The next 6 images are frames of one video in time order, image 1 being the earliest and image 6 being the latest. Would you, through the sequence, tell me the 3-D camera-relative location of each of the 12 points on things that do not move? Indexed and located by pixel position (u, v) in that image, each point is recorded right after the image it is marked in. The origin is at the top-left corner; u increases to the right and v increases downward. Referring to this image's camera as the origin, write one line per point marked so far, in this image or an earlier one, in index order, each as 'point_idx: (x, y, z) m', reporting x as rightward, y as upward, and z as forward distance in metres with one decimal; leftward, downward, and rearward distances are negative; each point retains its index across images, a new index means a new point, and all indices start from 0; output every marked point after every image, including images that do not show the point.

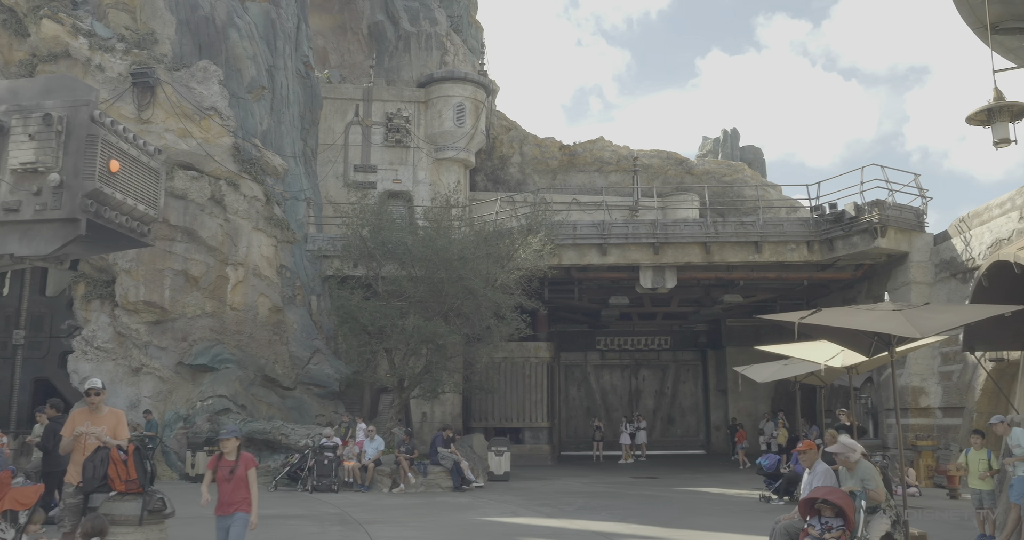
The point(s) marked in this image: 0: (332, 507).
0: (-2.8, -3.6, +13.2) m
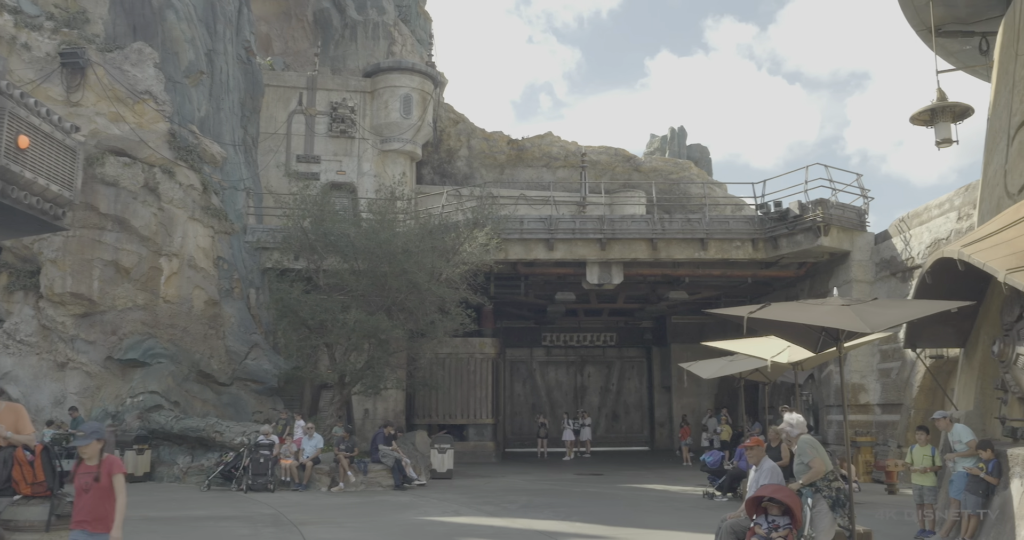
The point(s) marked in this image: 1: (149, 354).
0: (-3.6, -3.5, +12.7) m
1: (-8.1, -1.9, +19.3) m
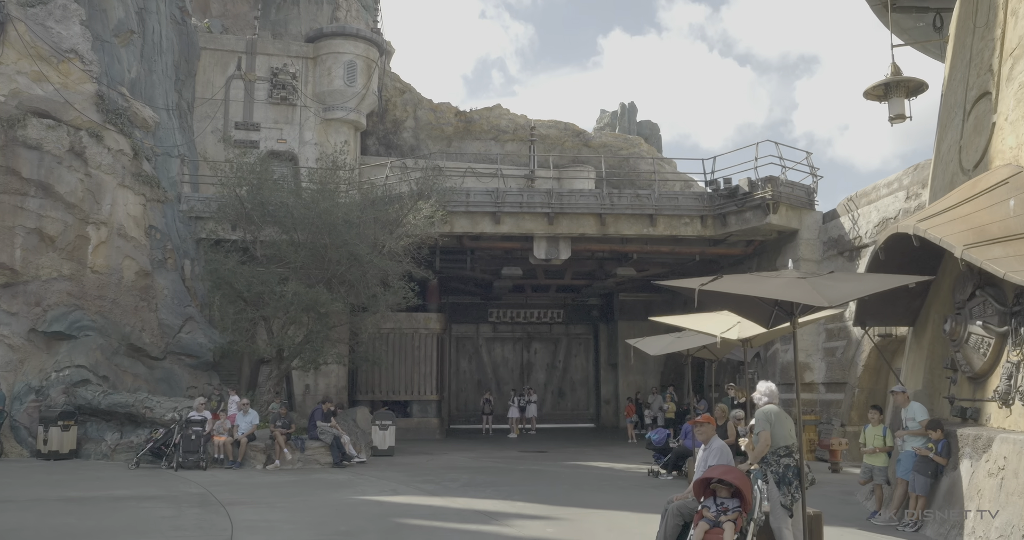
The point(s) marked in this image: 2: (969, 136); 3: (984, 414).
0: (-4.5, -3.1, +12.1) m
1: (-9.3, -1.2, +18.3) m
2: (+5.5, +1.6, +10.3) m
3: (+4.8, -1.5, +8.7) m
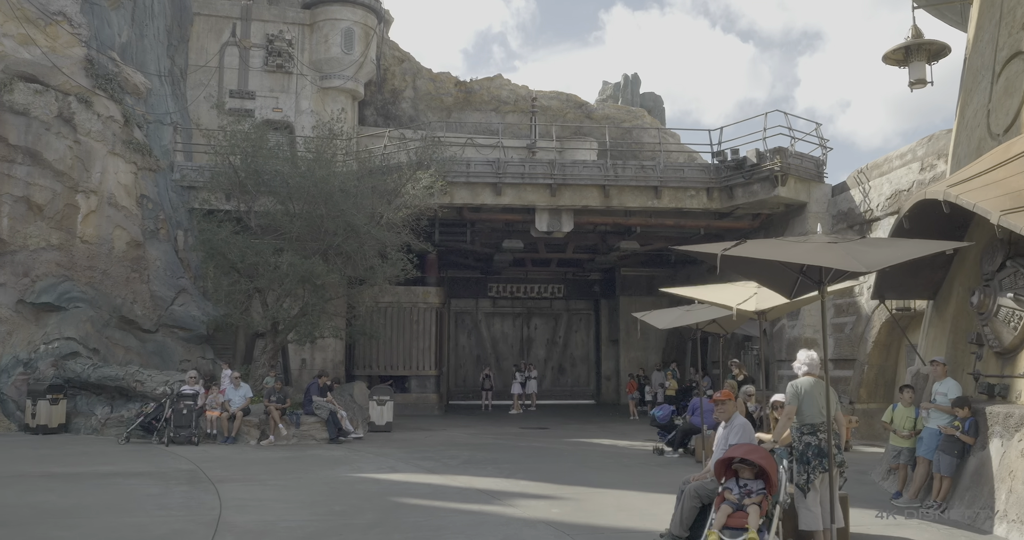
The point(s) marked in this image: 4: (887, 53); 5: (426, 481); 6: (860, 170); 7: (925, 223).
0: (-4.5, -2.6, +11.7) m
1: (-9.3, -0.6, +17.9) m
2: (+5.5, +1.9, +9.7) m
3: (+4.8, -1.2, +8.3) m
4: (+5.6, +3.2, +12.8) m
5: (-1.0, -2.5, +10.1) m
6: (+7.6, +2.2, +18.8) m
7: (+4.5, +0.5, +9.4) m
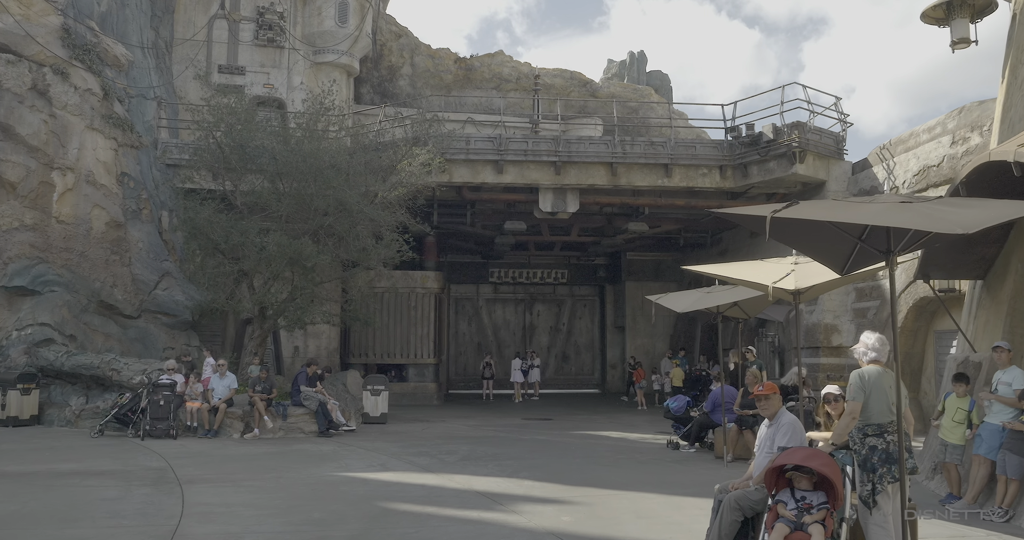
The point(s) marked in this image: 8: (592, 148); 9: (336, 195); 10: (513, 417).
0: (-4.4, -2.3, +10.7) m
1: (-9.3, -0.2, +16.8) m
2: (+5.6, +2.2, +8.6) m
3: (+4.9, -0.9, +7.2) m
4: (+5.6, +3.5, +11.6) m
5: (-1.0, -2.2, +9.0) m
6: (+7.7, +2.6, +17.7) m
7: (+4.5, +0.8, +8.3) m
8: (+1.8, +2.8, +19.7) m
9: (-3.4, +1.4, +16.7) m
10: (0.0, -3.2, +18.6) m
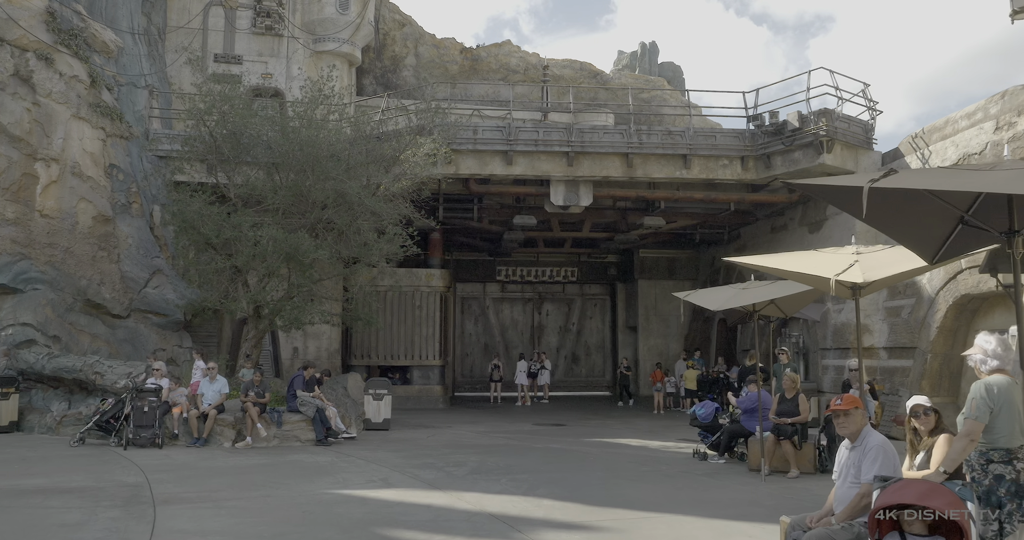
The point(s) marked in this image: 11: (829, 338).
0: (-4.3, -2.3, +9.7) m
1: (-9.1, -0.1, +15.8) m
2: (+5.7, +2.3, +7.6) m
3: (+5.0, -0.9, +6.2) m
4: (+5.8, +3.6, +10.6) m
5: (-0.8, -2.2, +8.0) m
6: (+7.9, +2.6, +16.6) m
7: (+4.7, +0.8, +7.2) m
8: (+2.1, +2.9, +18.6) m
9: (-3.2, +1.5, +15.7) m
10: (+0.2, -3.1, +17.6) m
11: (+6.4, -1.4, +17.4) m
